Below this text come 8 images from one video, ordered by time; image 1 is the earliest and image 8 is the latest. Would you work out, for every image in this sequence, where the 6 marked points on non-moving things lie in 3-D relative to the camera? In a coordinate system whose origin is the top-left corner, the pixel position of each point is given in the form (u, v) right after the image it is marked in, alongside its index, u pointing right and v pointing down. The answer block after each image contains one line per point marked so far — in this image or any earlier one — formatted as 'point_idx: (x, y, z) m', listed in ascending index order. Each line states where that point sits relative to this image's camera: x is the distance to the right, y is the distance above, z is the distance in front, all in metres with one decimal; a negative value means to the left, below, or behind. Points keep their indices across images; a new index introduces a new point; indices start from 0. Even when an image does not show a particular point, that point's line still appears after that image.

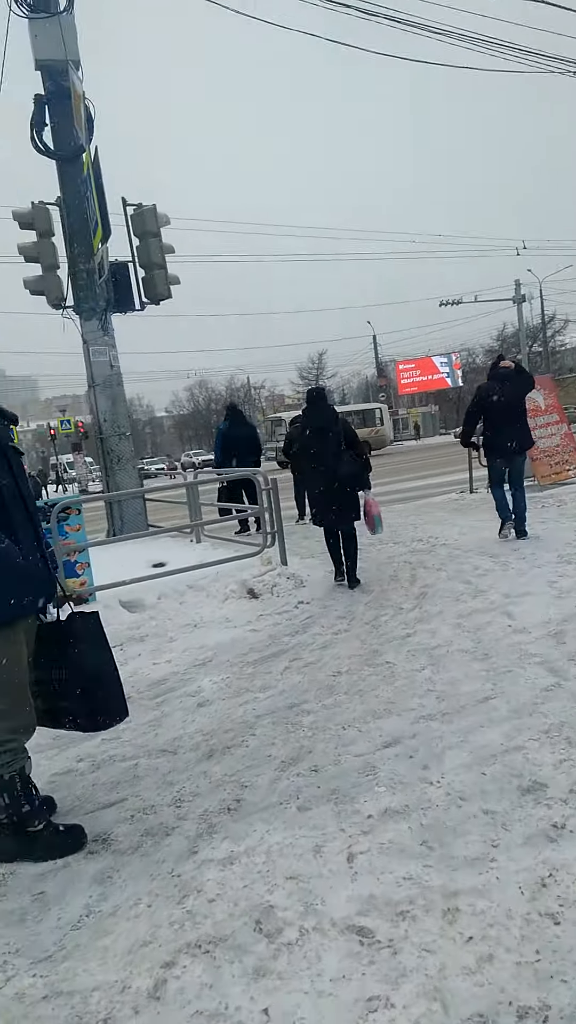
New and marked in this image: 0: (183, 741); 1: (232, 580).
0: (-0.6, -1.2, +4.0) m
1: (-0.6, -0.7, +7.5) m
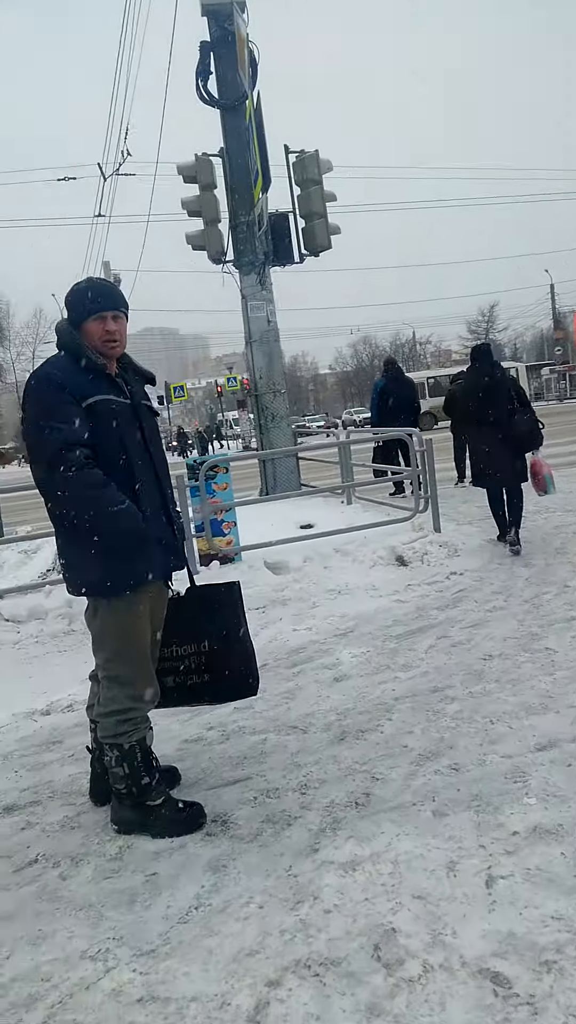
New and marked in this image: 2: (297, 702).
0: (+0.1, -1.1, +3.8) m
1: (+0.9, -0.3, +7.2) m
2: (0.0, -1.0, +4.1) m
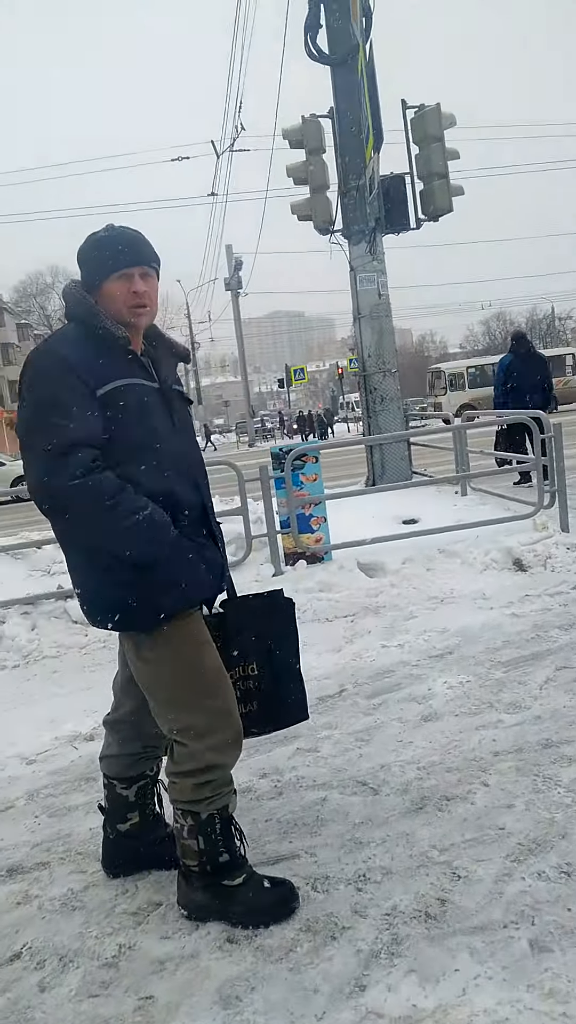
0: (+0.4, -1.1, +3.1) m
1: (+1.7, -0.3, +6.3) m
2: (+0.4, -1.1, +3.4) m
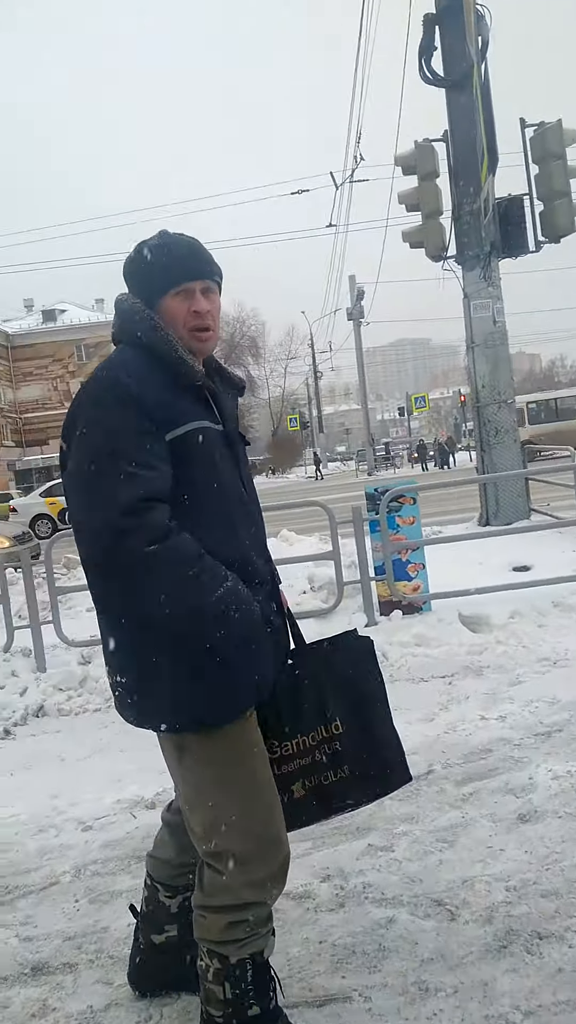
0: (+0.6, -1.3, +2.6) m
1: (+2.4, -0.7, +5.5) m
2: (+0.6, -1.3, +2.9) m
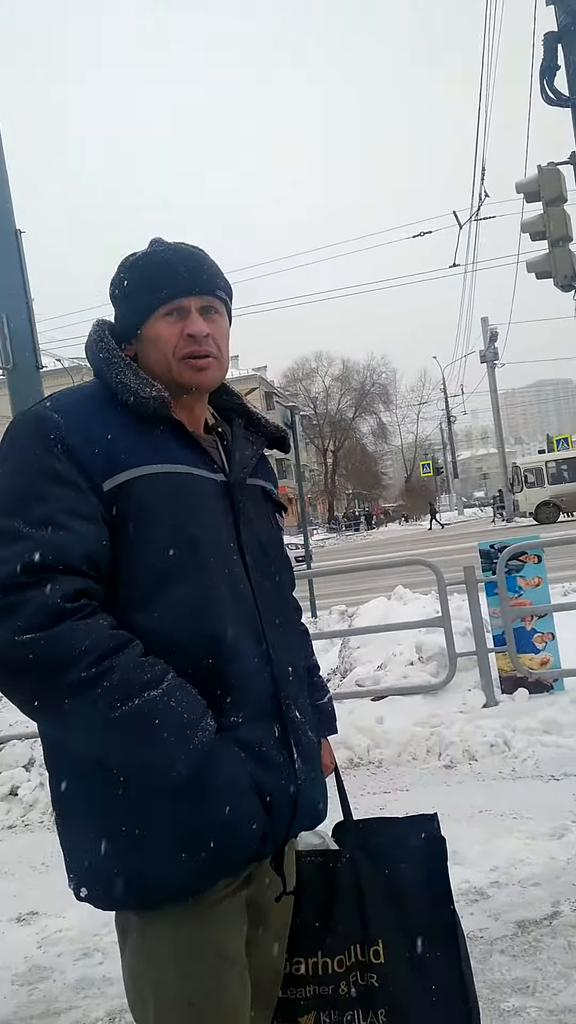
0: (+0.8, -1.5, +1.8) m
1: (+3.1, -1.0, +4.4) m
2: (+0.8, -1.5, +2.1) m
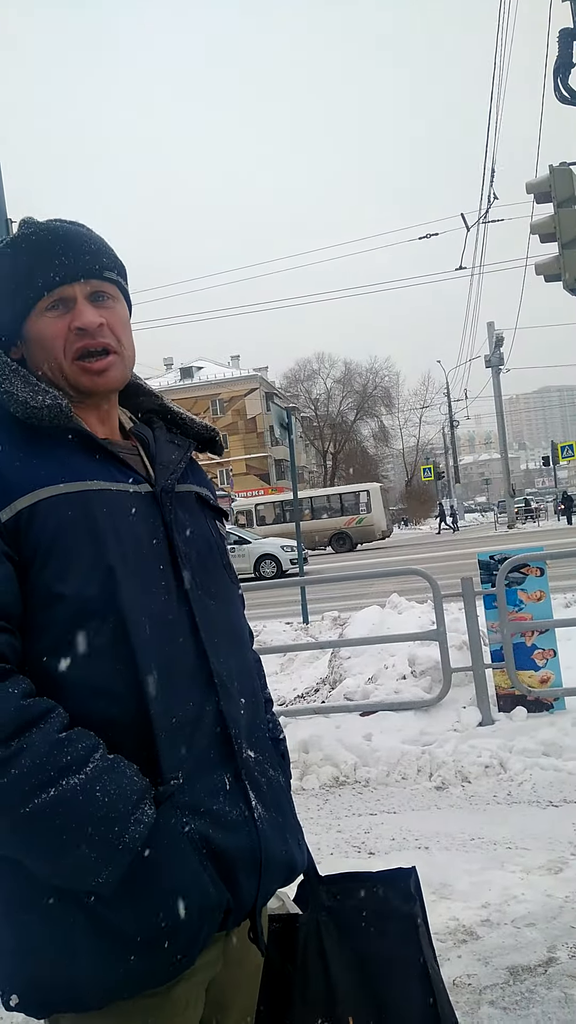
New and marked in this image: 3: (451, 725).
0: (+0.7, -1.6, +1.6) m
1: (+3.0, -1.1, +4.2) m
2: (+0.7, -1.6, +1.9) m
3: (+1.0, -1.3, +4.6) m
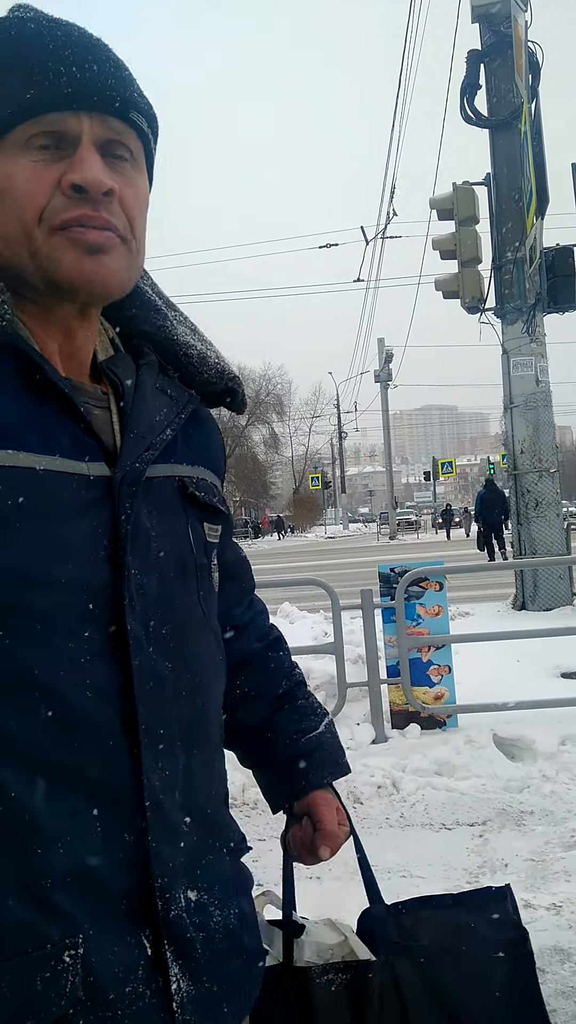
0: (+0.4, -1.6, +1.4) m
1: (+2.4, -1.2, +4.3) m
2: (+0.5, -1.6, +1.7) m
3: (+0.3, -1.4, +4.4) m
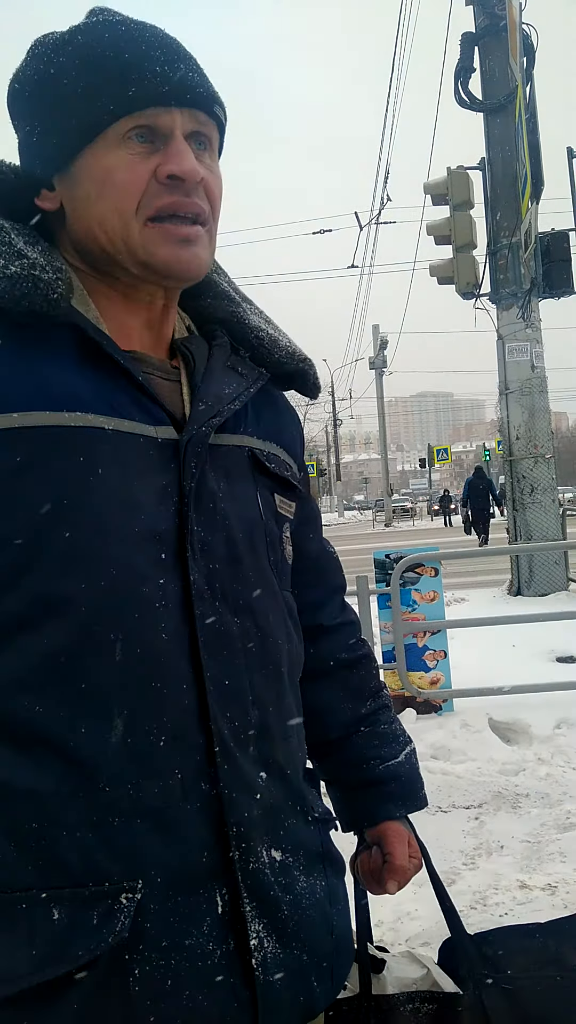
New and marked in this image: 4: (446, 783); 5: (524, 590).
0: (+0.5, -1.6, +1.4) m
1: (+2.4, -1.2, +4.4) m
2: (+0.5, -1.6, +1.7) m
3: (+0.3, -1.3, +4.5) m
4: (+0.8, -1.4, +3.9) m
5: (+2.5, -0.8, +8.1) m
